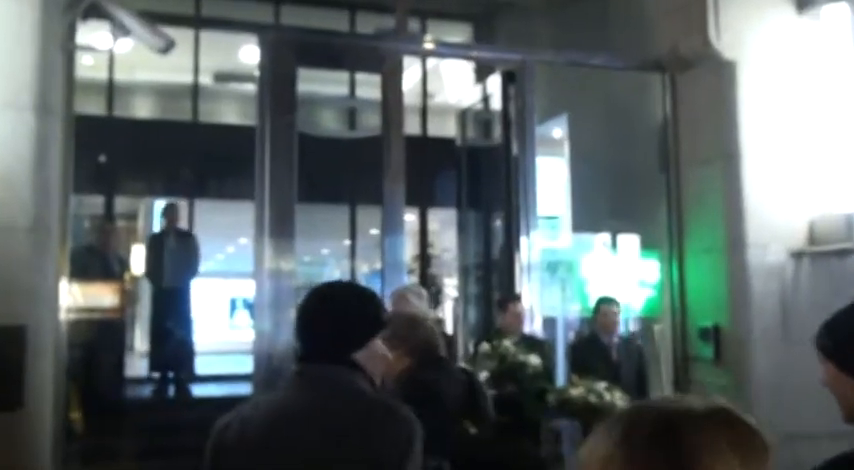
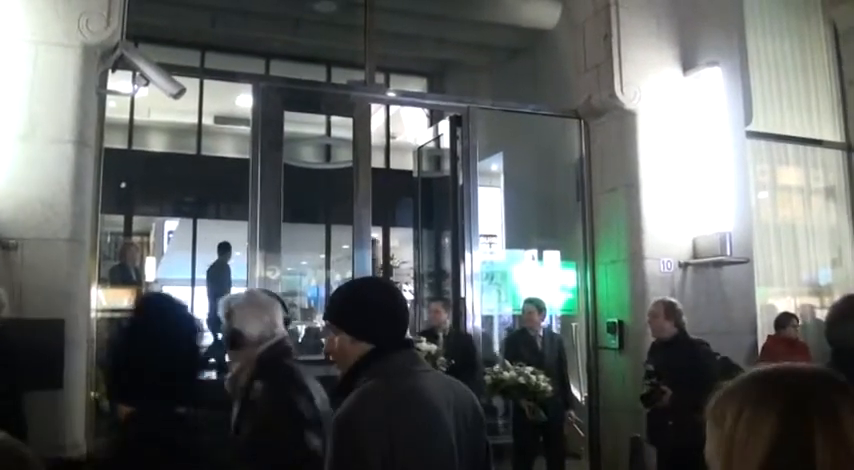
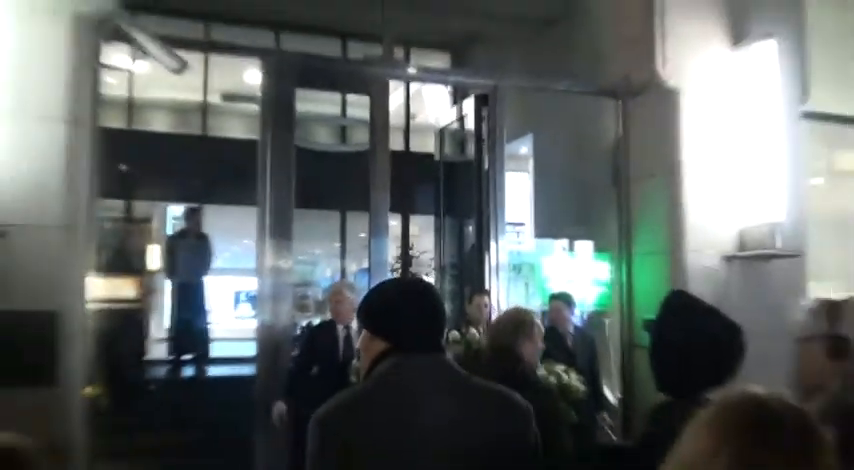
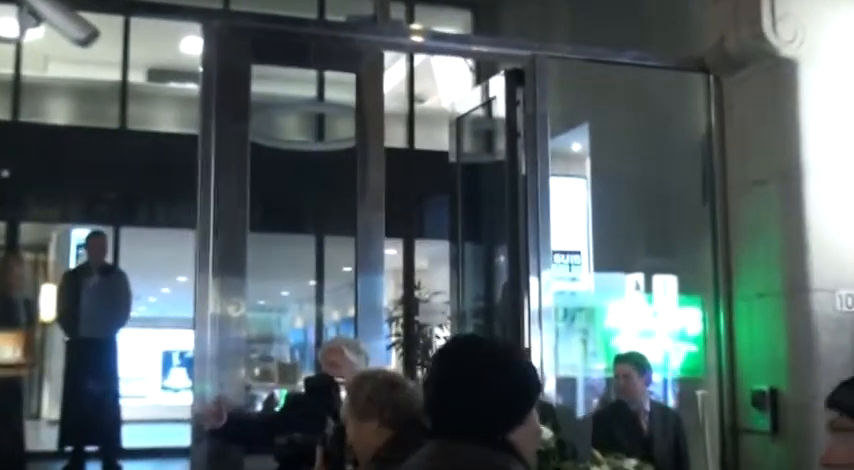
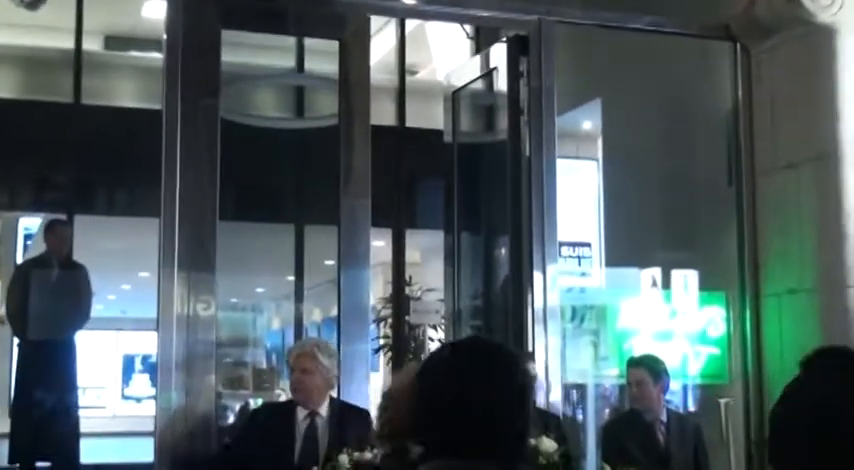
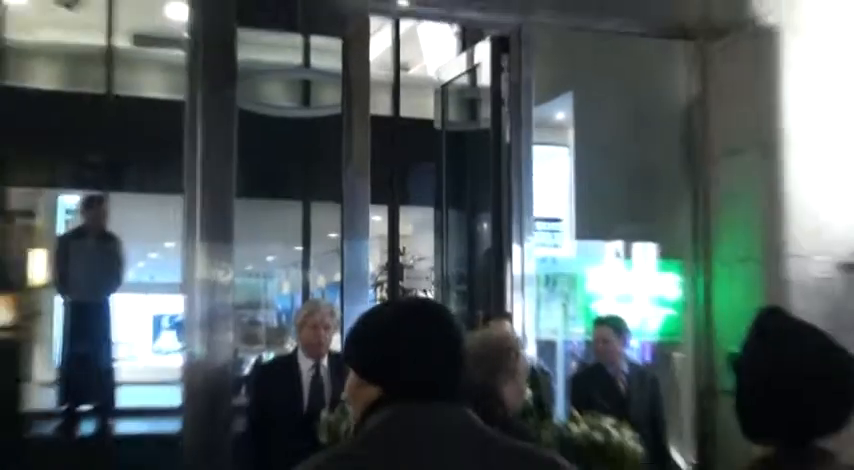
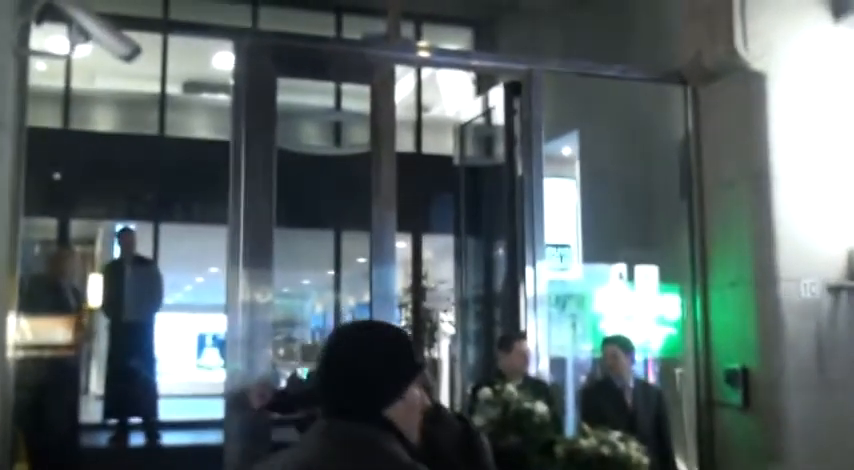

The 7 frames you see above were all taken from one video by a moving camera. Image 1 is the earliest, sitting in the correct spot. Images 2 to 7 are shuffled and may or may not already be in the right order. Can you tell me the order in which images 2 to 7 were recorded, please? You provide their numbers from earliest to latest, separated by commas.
7, 4, 5, 6, 3, 2
